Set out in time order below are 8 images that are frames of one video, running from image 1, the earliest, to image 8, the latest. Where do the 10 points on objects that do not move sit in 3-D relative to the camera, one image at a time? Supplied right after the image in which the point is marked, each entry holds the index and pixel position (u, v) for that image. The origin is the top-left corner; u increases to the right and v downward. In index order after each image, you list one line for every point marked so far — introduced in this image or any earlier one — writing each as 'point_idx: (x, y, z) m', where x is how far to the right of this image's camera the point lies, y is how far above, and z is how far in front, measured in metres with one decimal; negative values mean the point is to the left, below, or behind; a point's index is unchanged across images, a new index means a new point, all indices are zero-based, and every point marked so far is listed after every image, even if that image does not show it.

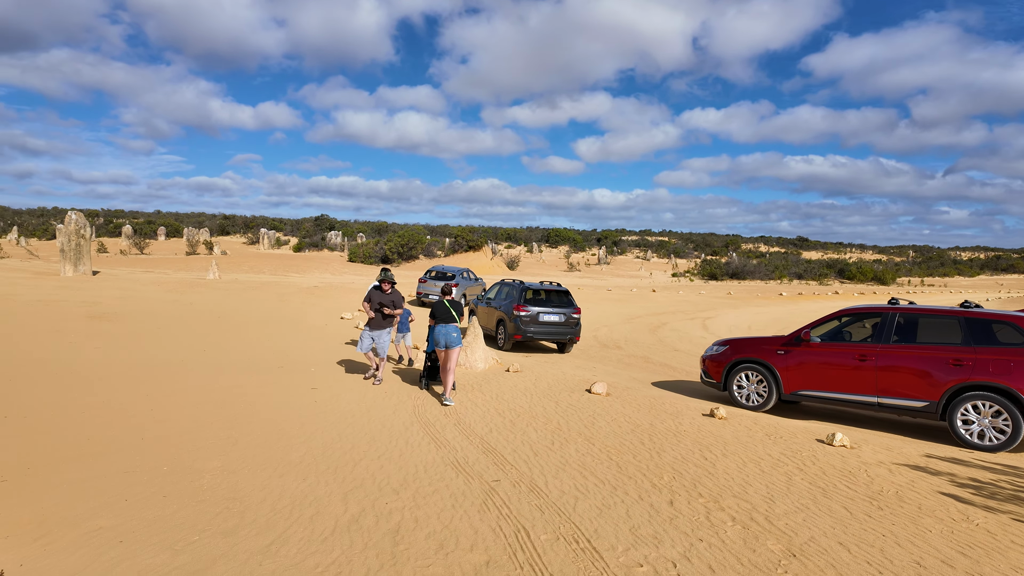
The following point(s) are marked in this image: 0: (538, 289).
0: (+0.6, 0.0, +15.0) m
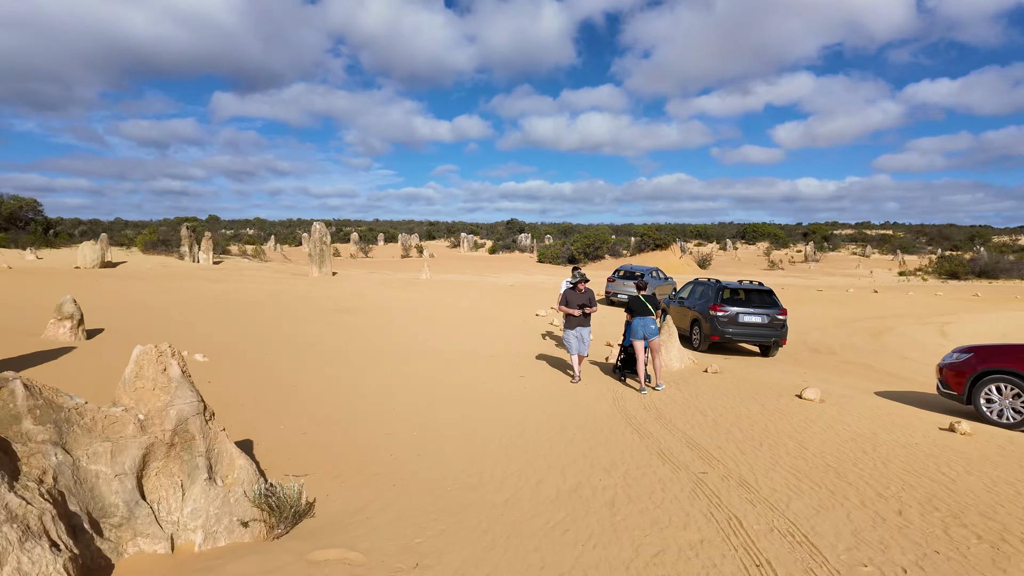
0: (+5.5, 0.0, +14.5) m
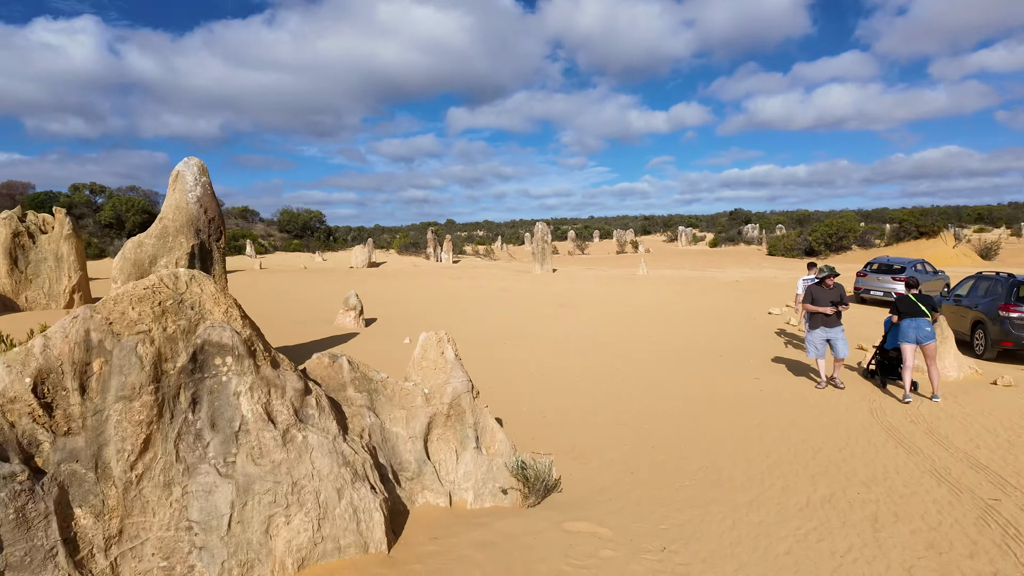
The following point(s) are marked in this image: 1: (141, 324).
0: (+10.5, +0.1, +11.8) m
1: (-2.2, -0.2, +3.7) m
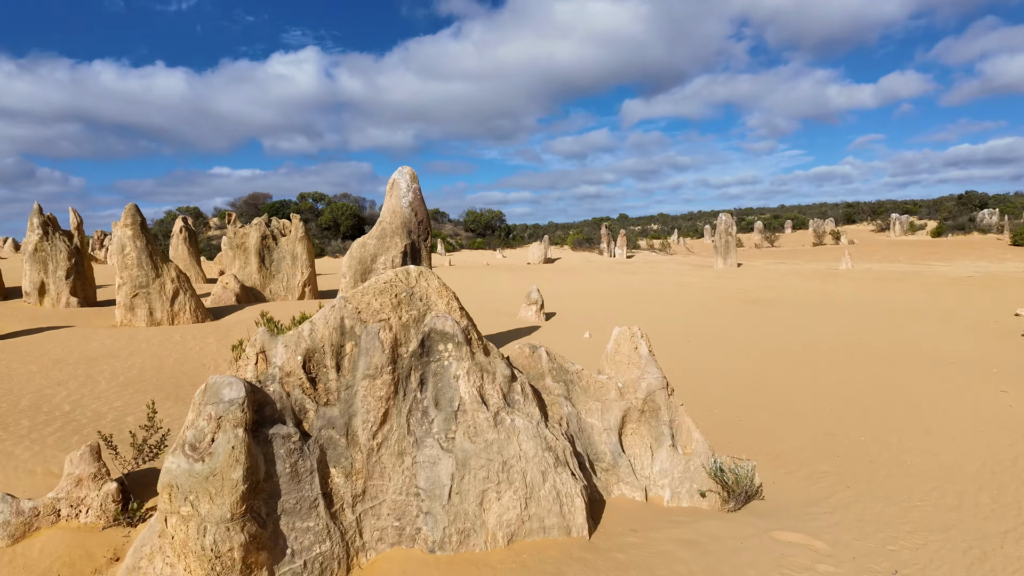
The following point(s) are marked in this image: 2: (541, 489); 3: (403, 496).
0: (+13.6, +0.1, +8.4) m
1: (-0.9, -0.2, +4.2) m
2: (+0.2, -1.4, +4.1) m
3: (-0.7, -1.4, +4.1) m
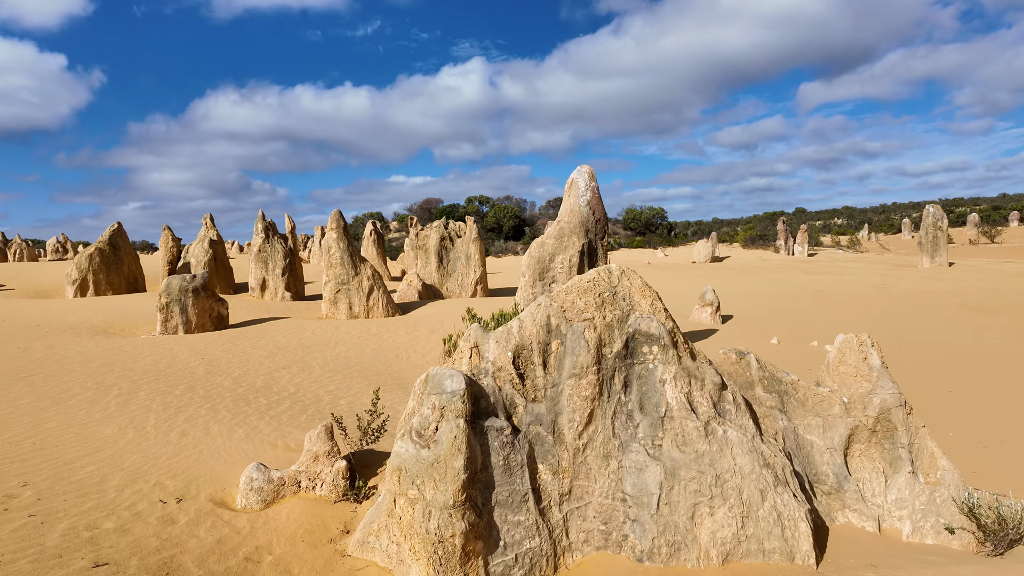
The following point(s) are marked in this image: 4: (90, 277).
0: (+15.6, 0.0, +4.5) m
1: (+0.5, -0.2, +4.1) m
2: (+1.6, -1.4, +3.8) m
3: (+0.6, -1.4, +4.0) m
4: (-13.1, +0.3, +18.6) m
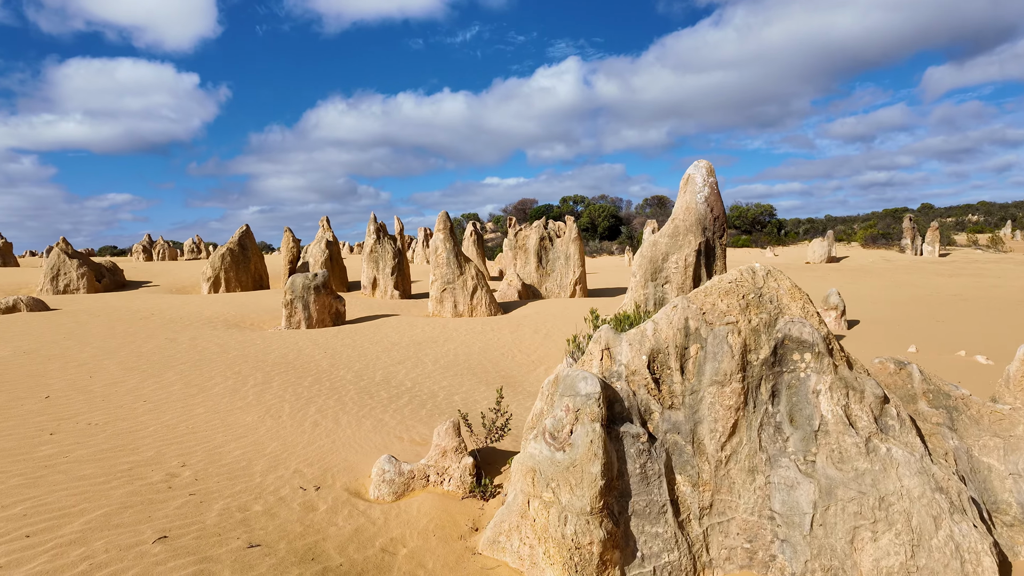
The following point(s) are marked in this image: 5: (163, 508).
0: (+16.4, -0.1, +1.9) m
1: (+1.4, -0.2, +3.9) m
2: (+2.4, -1.4, +3.4) m
3: (+1.5, -1.4, +3.7) m
4: (-9.8, +0.4, +20.3) m
5: (-2.5, -1.6, +4.3) m
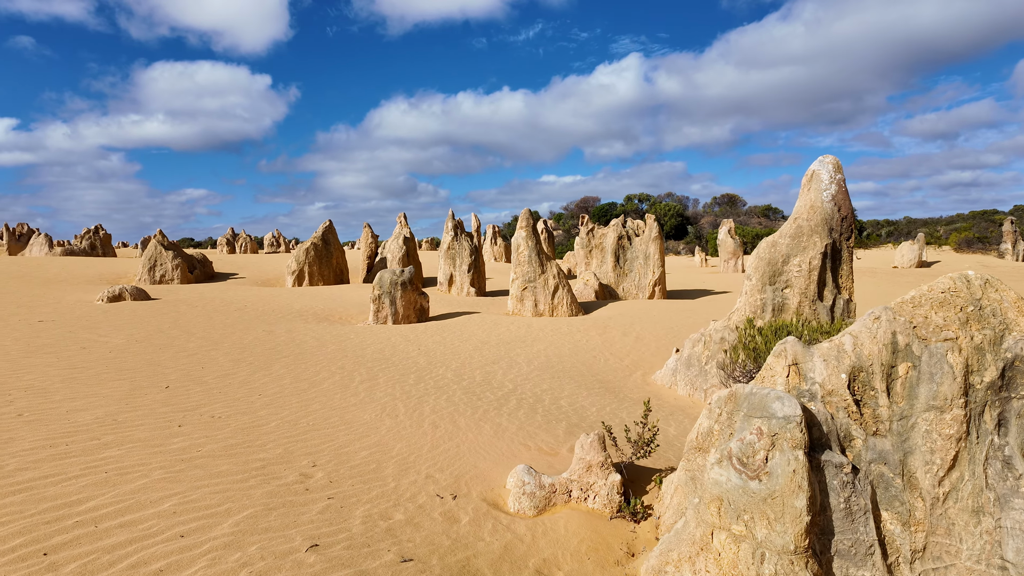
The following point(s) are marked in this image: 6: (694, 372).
0: (+17.2, -0.5, 0.0) m
1: (+2.5, -0.2, +3.4) m
2: (+3.3, -1.5, +2.8) m
3: (+2.5, -1.5, +3.2) m
4: (-7.1, +0.7, +20.7) m
5: (-1.4, -1.5, +4.2) m
6: (+2.8, -1.3, +9.3) m
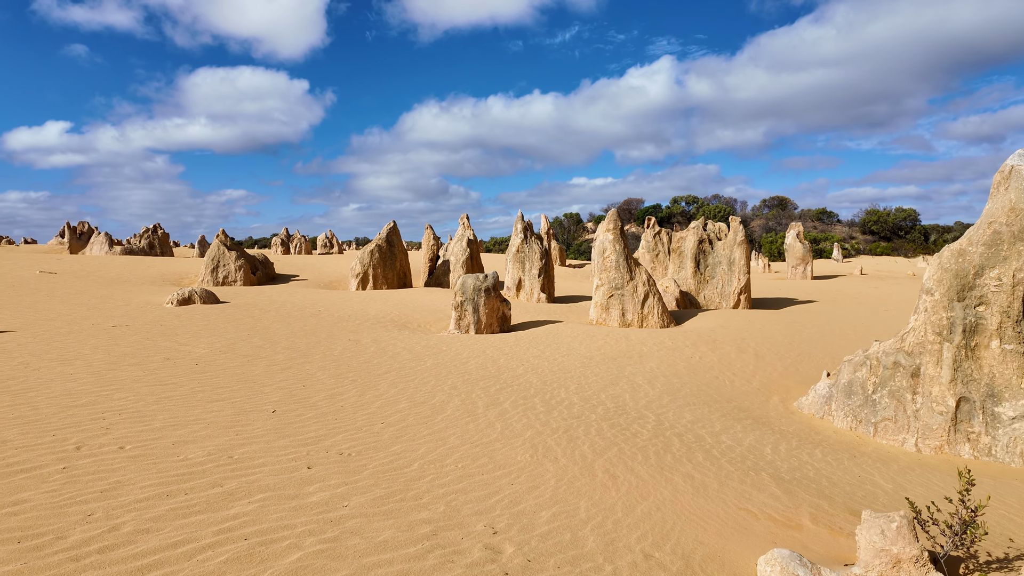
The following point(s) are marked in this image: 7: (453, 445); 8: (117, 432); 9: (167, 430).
0: (+18.4, -0.9, -2.1) m
1: (+3.9, -0.4, +2.1) m
2: (+4.8, -1.7, +1.5) m
3: (+3.9, -1.6, +1.9) m
4: (-4.7, +0.5, +19.9) m
5: (+0.1, -1.7, +3.1) m
6: (+4.6, -1.5, +8.0) m
7: (-0.6, -1.4, +5.5) m
8: (-3.6, -1.3, +5.5) m
9: (-3.2, -1.3, +5.6) m
